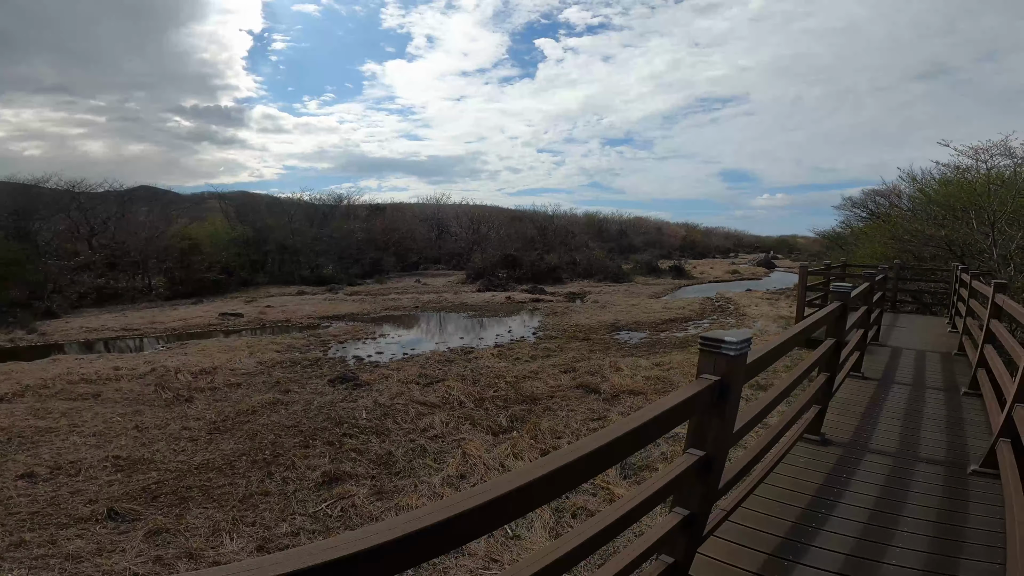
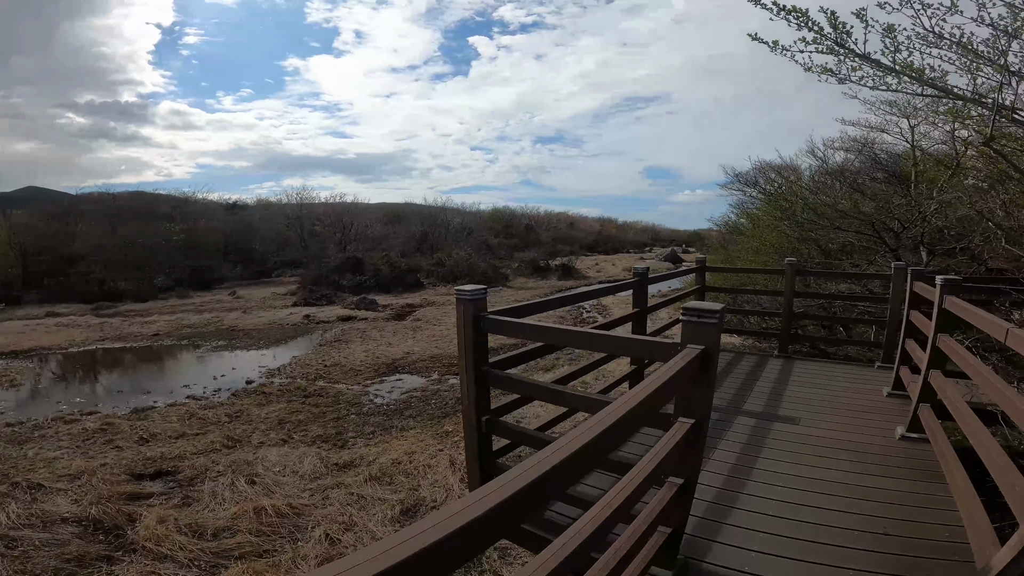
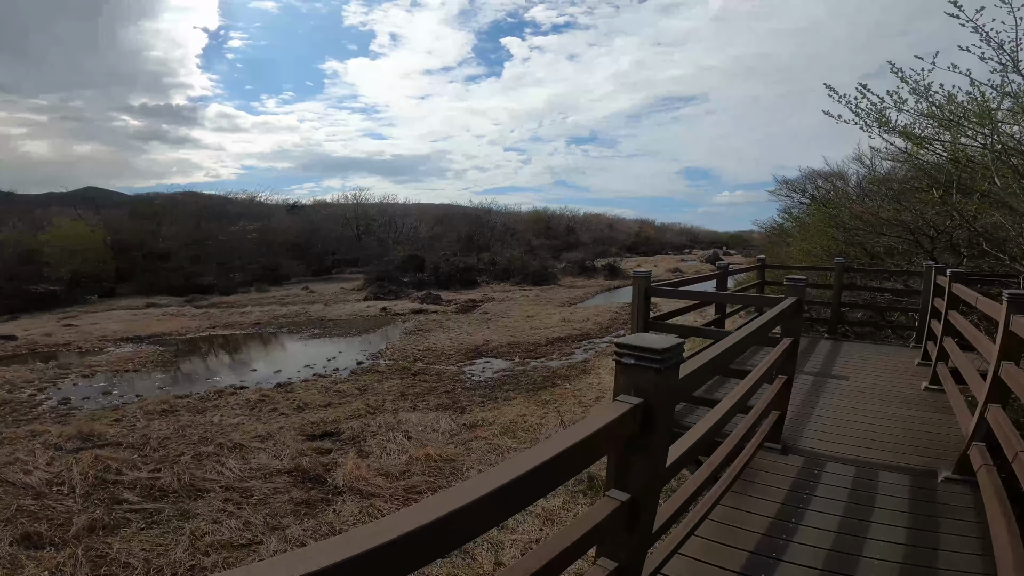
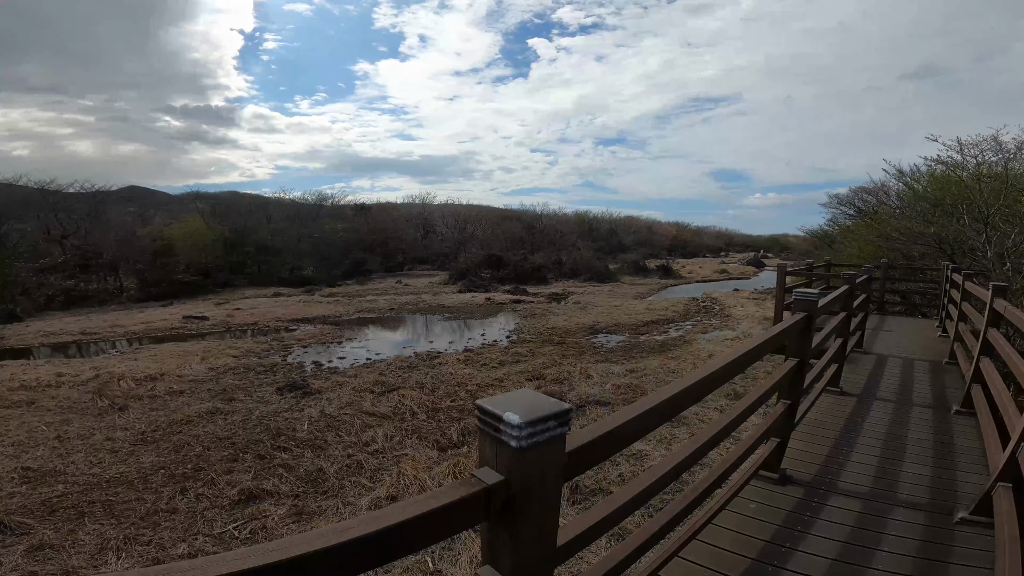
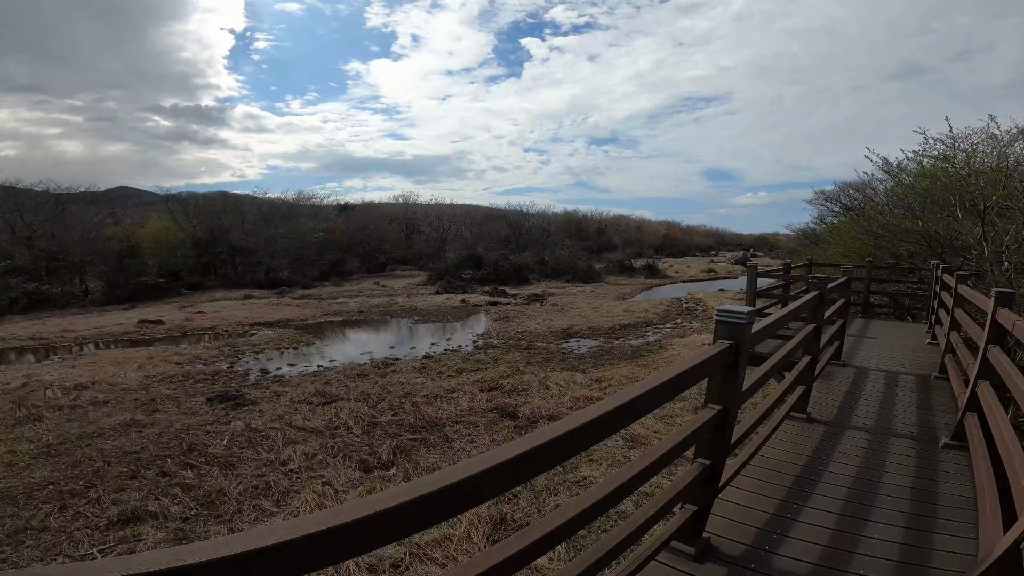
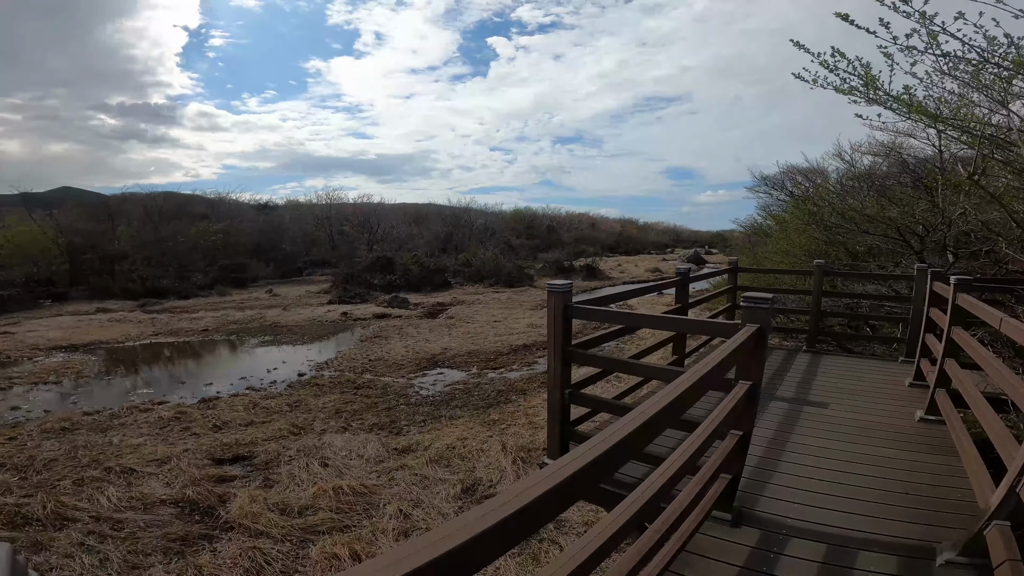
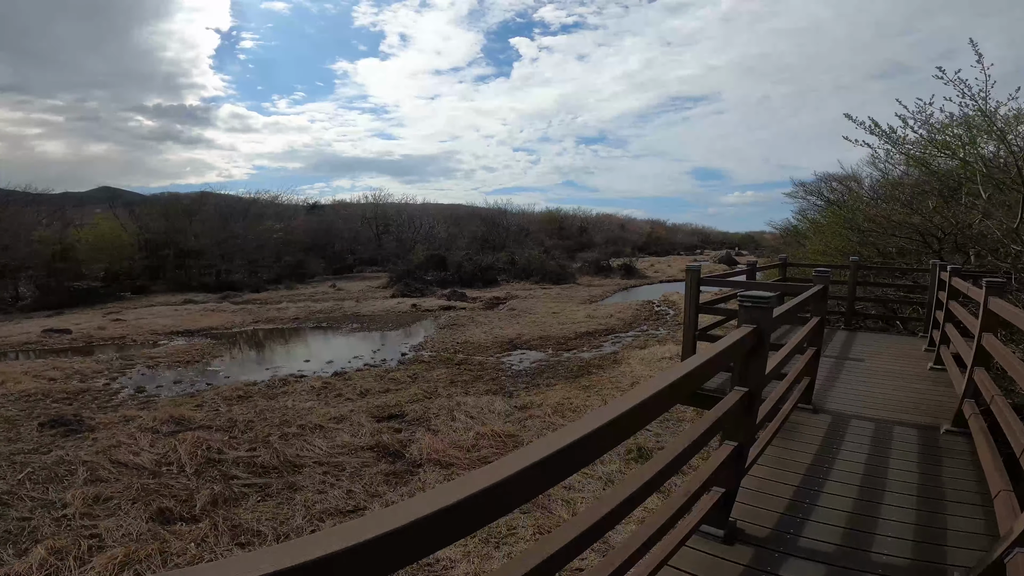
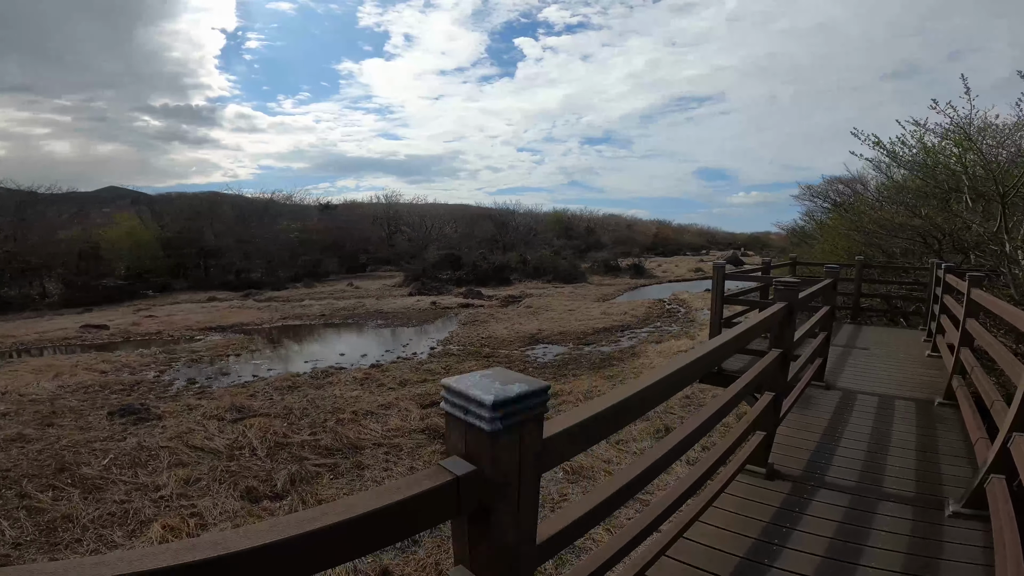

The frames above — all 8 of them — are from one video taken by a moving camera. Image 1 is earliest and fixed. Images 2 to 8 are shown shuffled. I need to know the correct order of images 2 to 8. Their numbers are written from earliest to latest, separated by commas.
4, 5, 8, 7, 3, 6, 2
